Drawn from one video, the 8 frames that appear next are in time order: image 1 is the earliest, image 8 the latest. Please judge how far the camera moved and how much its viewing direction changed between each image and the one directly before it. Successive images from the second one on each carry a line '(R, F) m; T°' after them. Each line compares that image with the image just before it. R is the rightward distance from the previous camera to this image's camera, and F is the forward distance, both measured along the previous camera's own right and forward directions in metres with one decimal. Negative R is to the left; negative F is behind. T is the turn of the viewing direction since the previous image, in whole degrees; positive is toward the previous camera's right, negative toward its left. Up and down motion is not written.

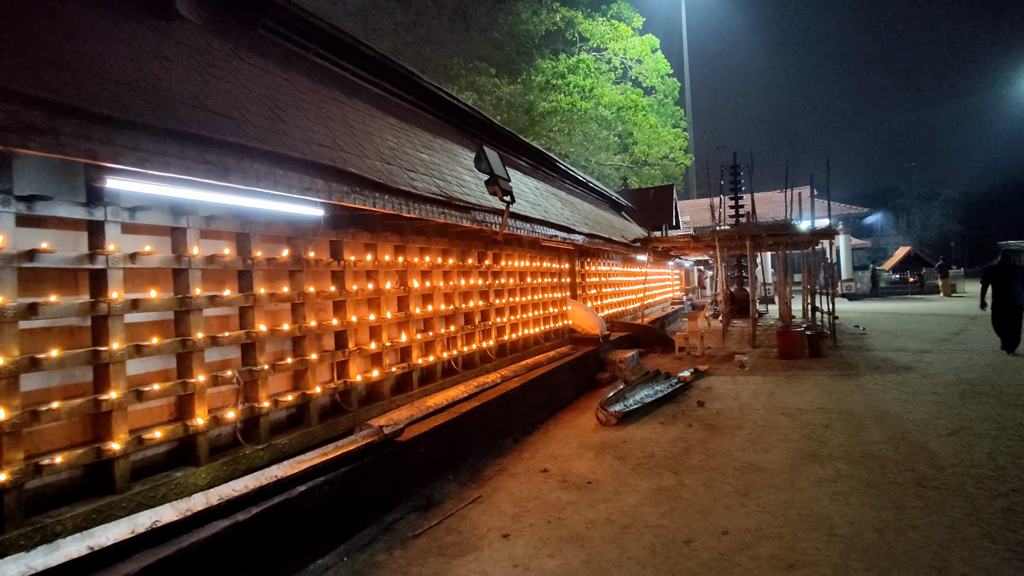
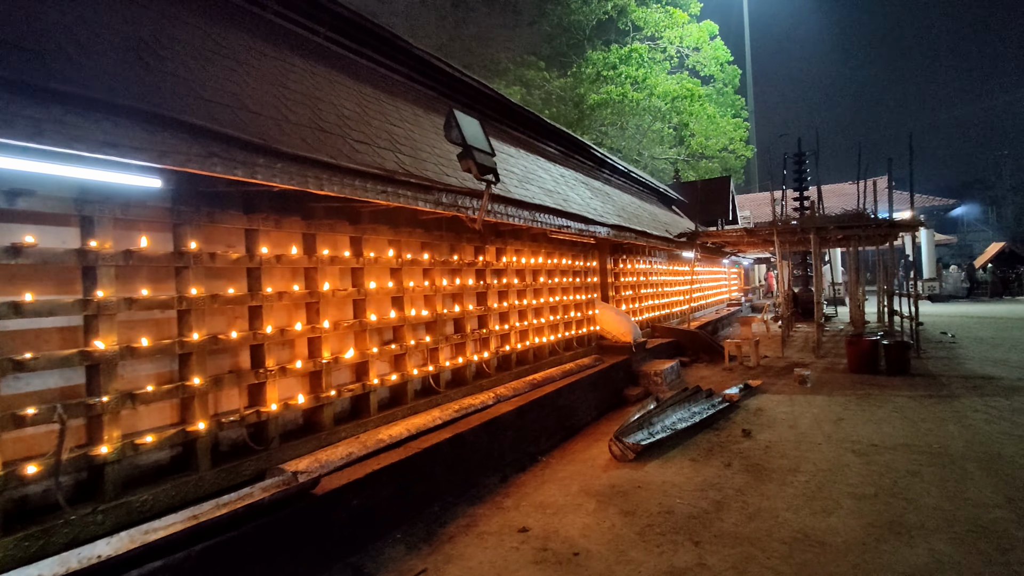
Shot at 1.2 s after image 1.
(+0.6, +1.4) m; -5°
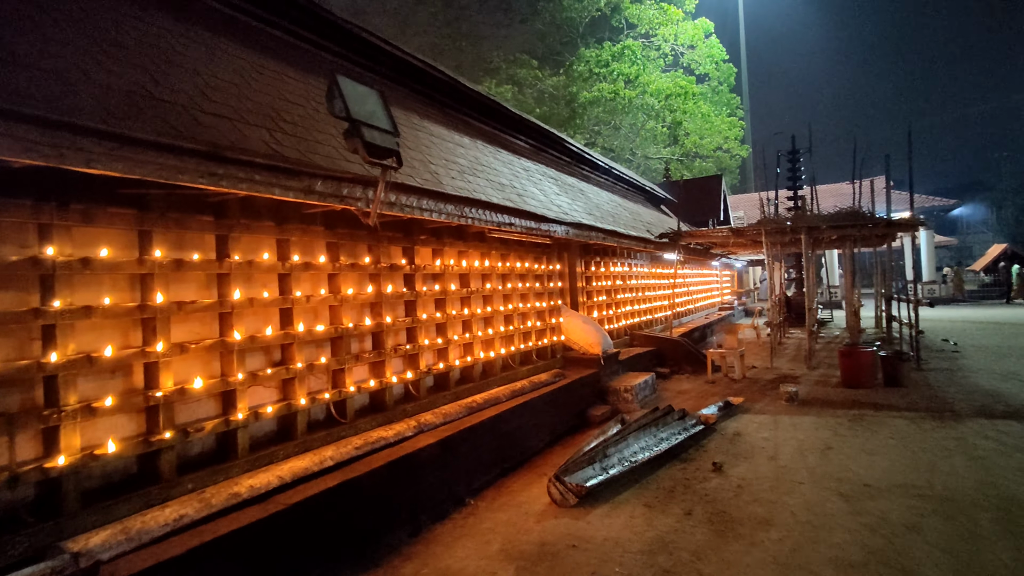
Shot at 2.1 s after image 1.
(+0.7, +1.0) m; 0°
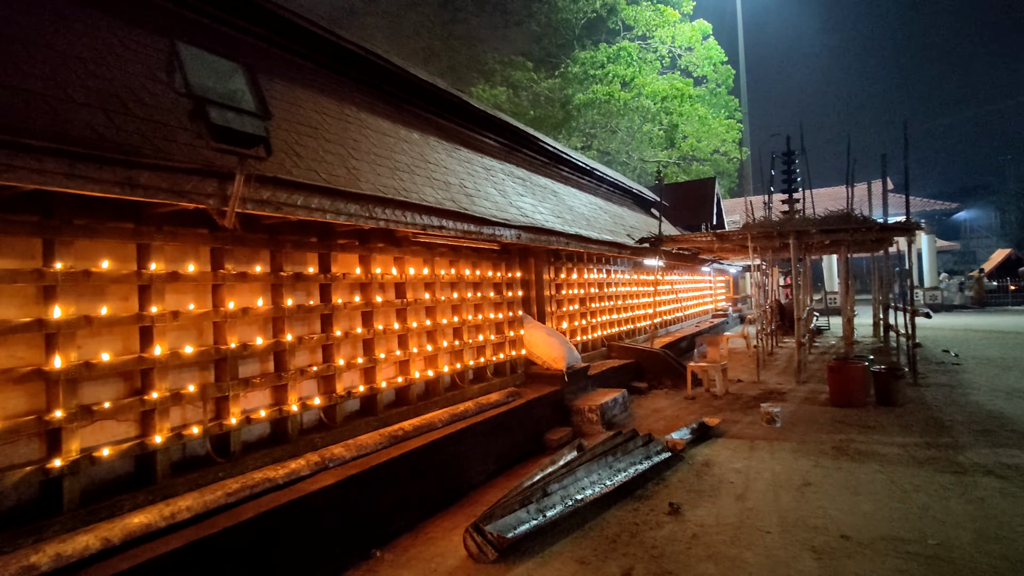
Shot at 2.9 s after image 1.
(+0.6, +0.8) m; 0°
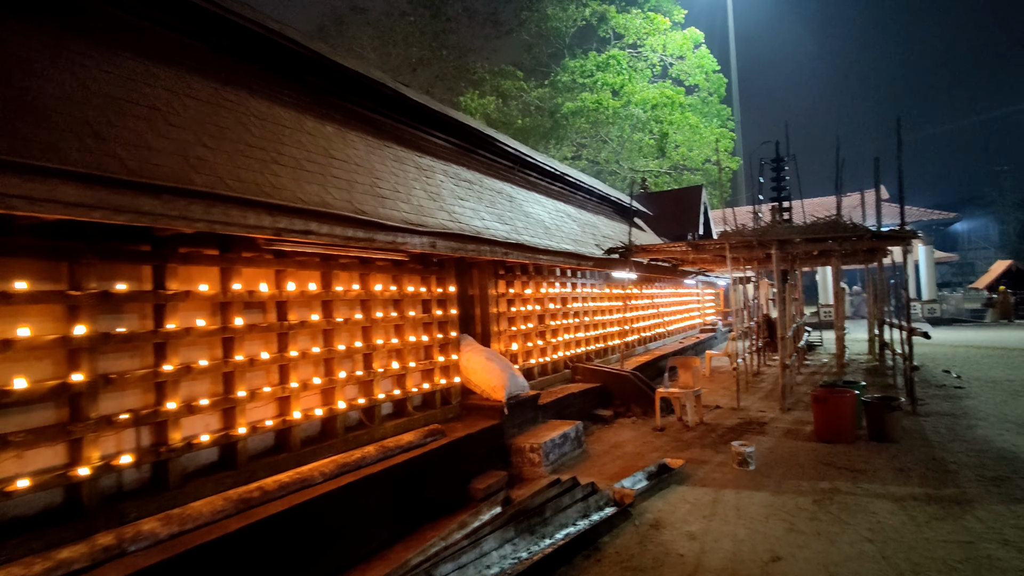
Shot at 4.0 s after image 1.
(+0.8, +1.2) m; 0°
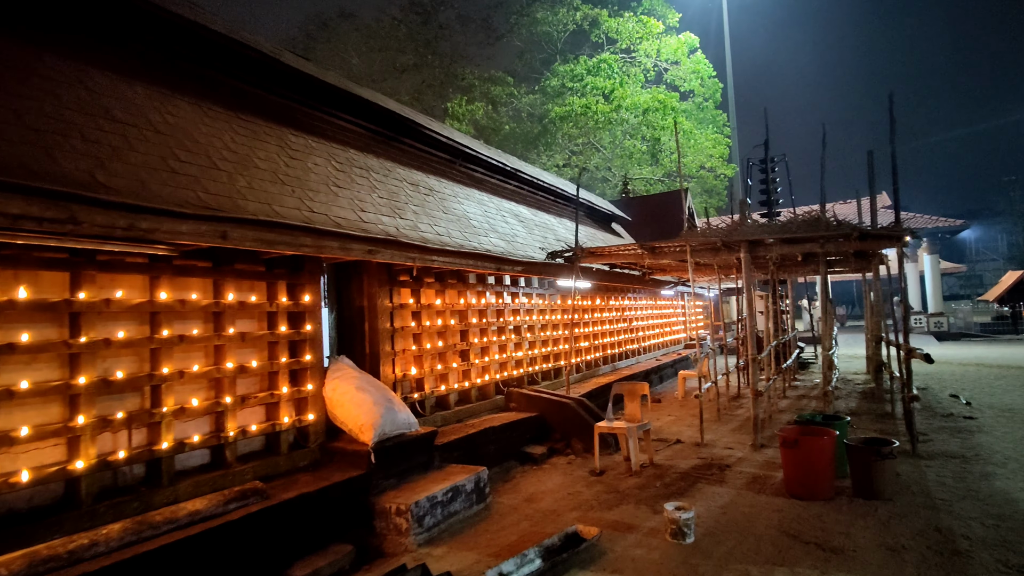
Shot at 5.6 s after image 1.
(+1.2, +1.7) m; 0°
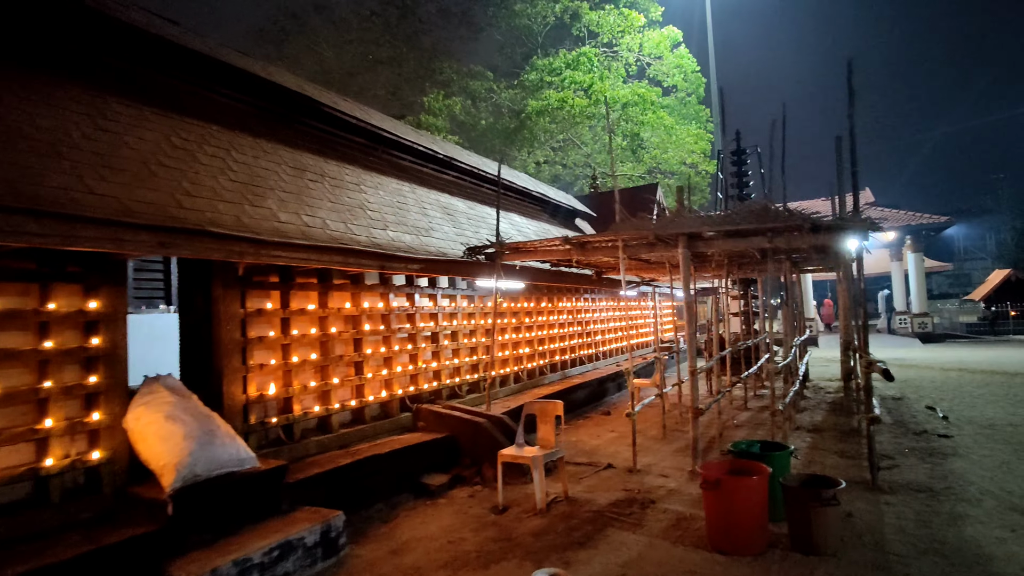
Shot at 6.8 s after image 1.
(+1.1, +1.2) m; +1°
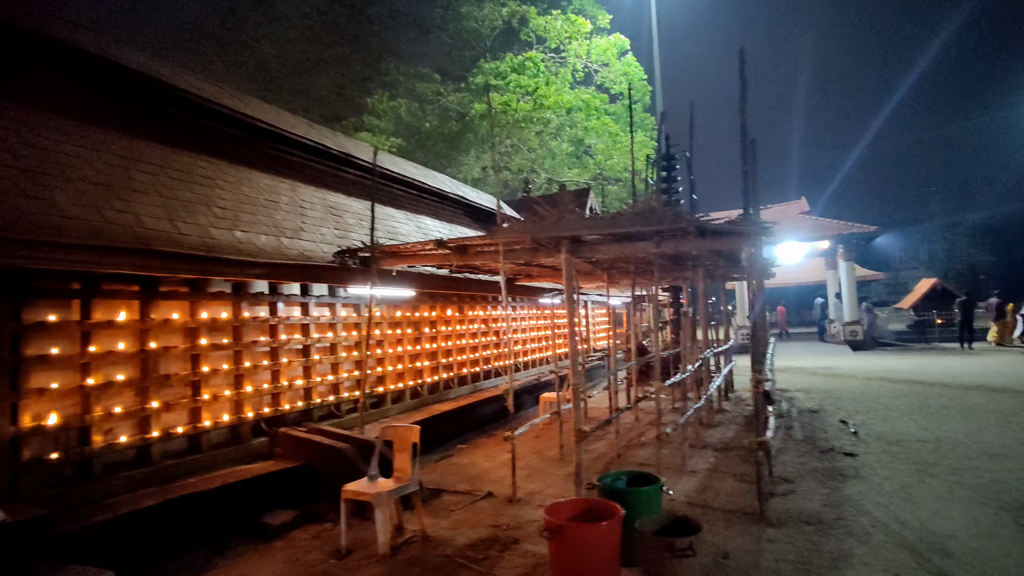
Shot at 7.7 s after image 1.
(+1.0, +0.7) m; +4°
